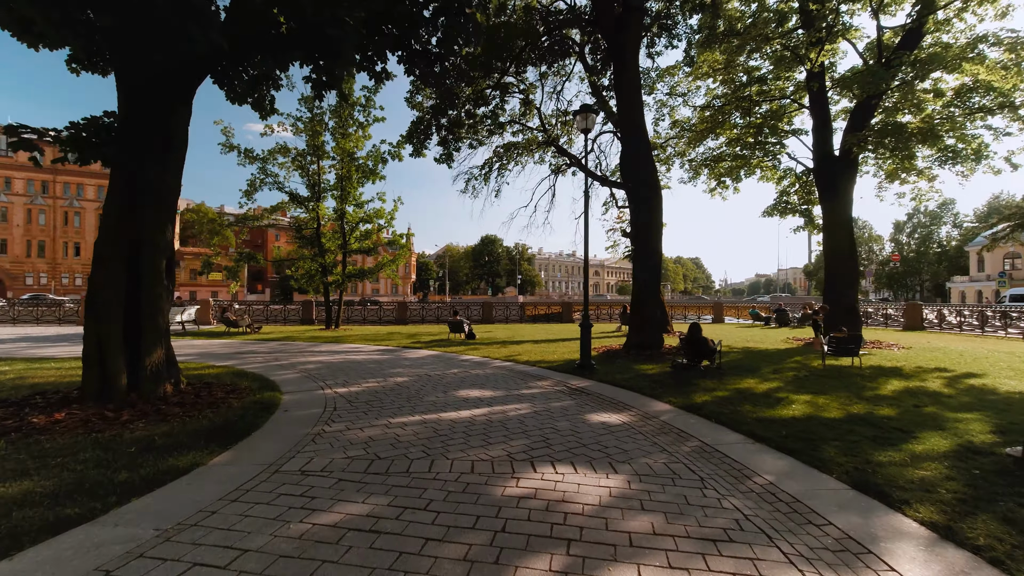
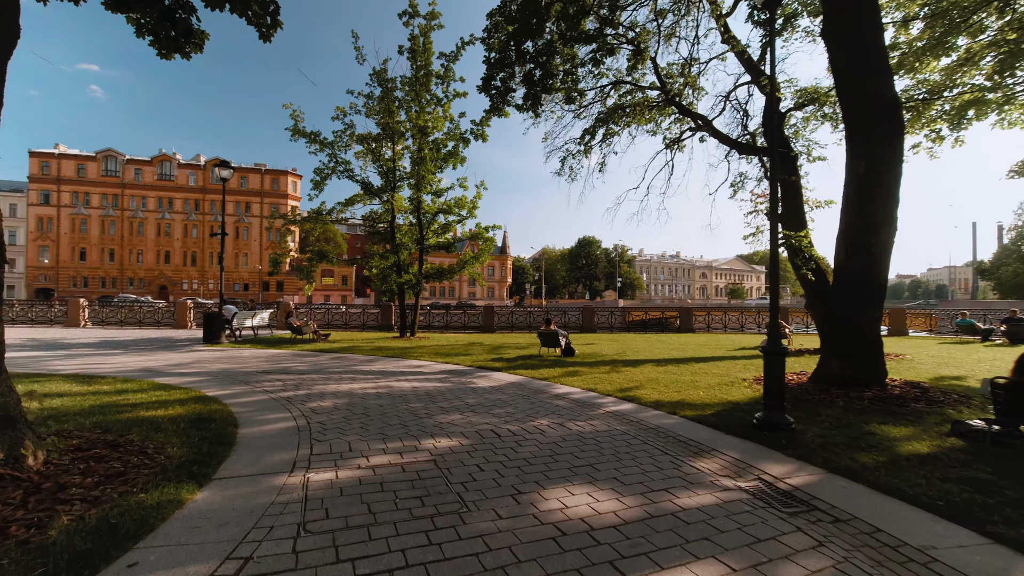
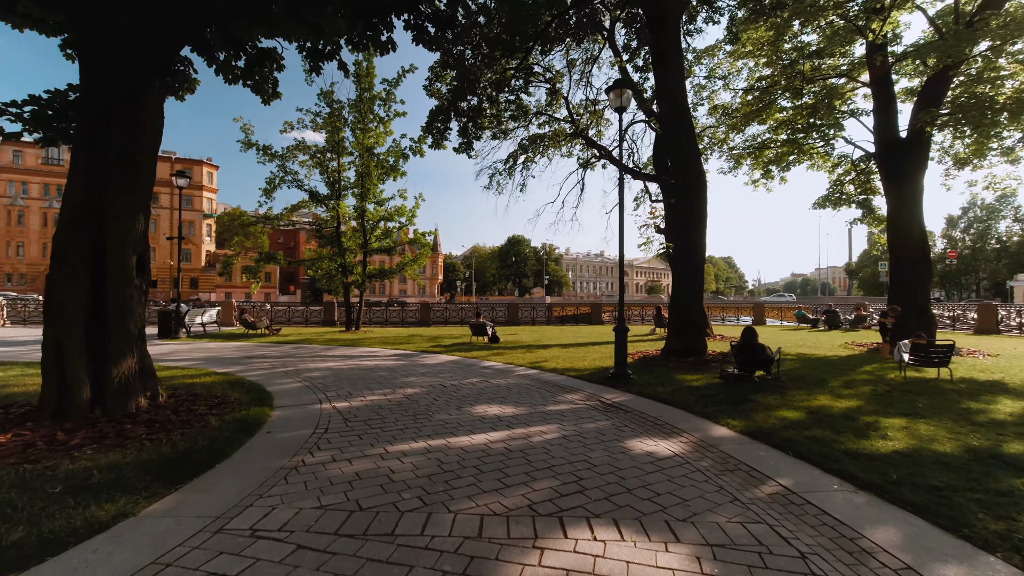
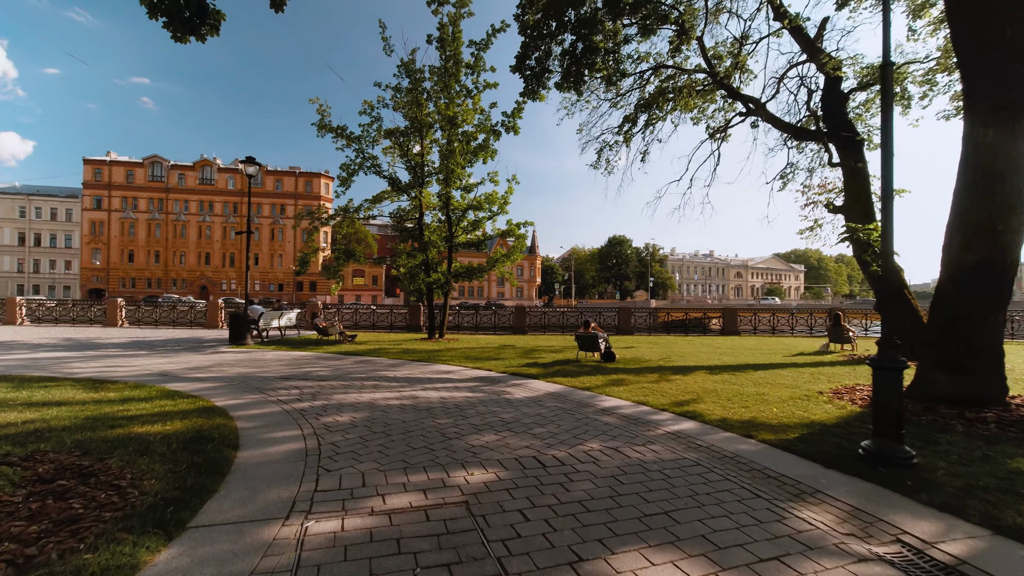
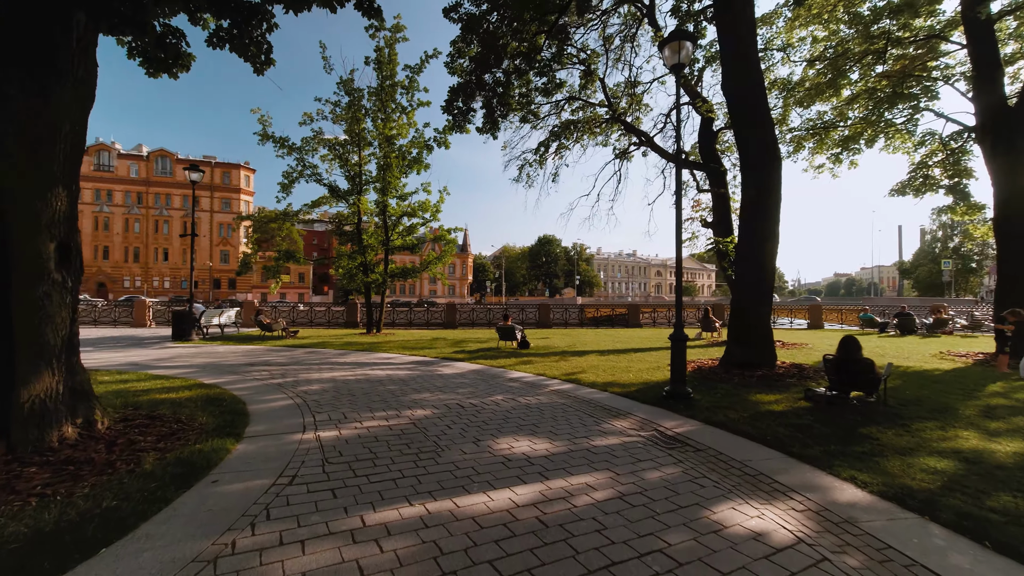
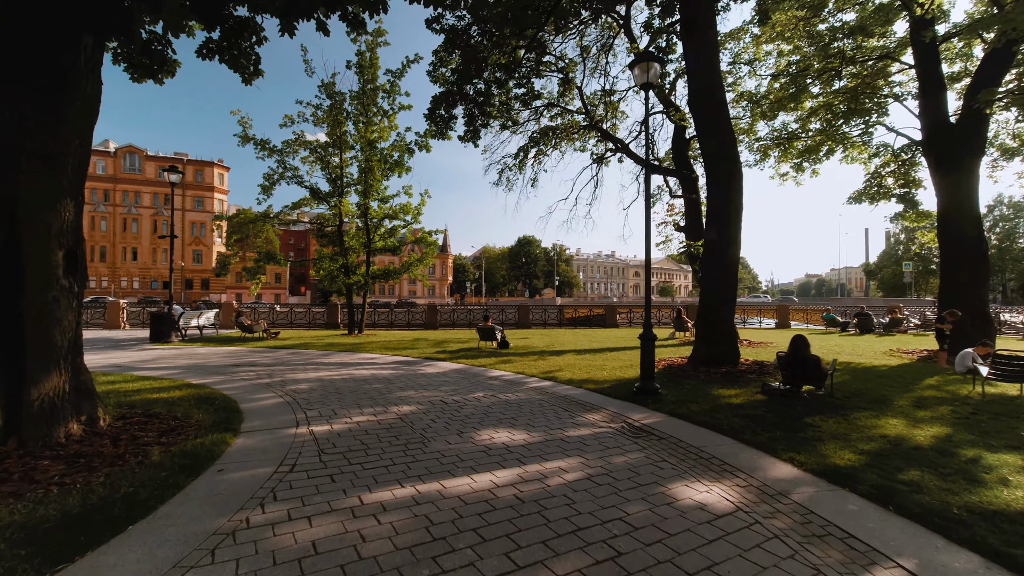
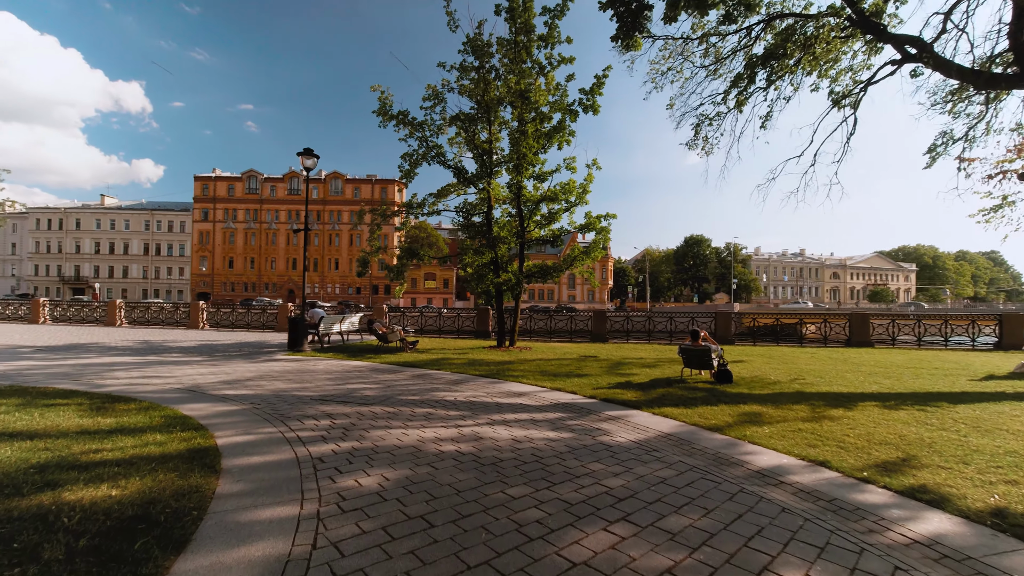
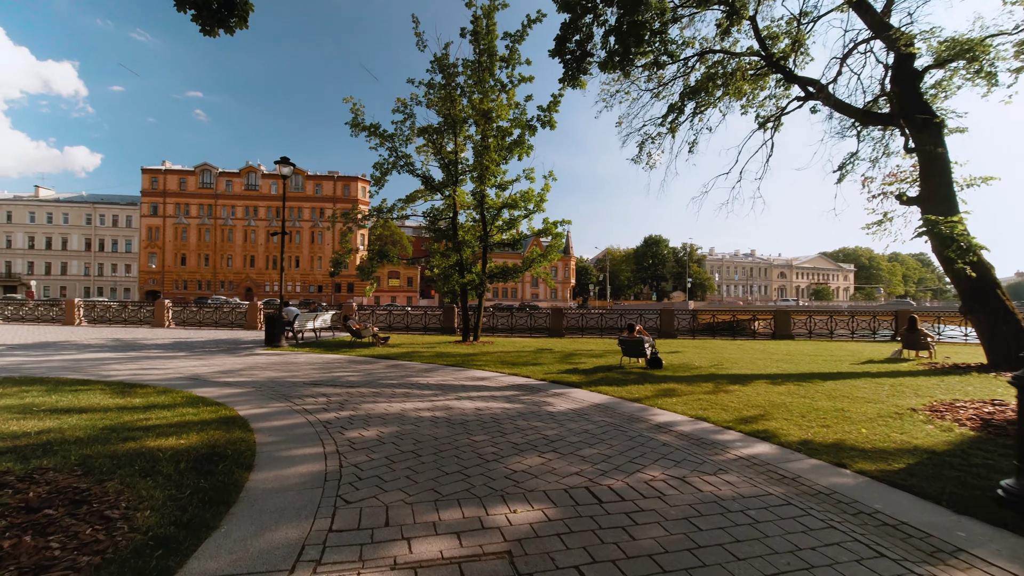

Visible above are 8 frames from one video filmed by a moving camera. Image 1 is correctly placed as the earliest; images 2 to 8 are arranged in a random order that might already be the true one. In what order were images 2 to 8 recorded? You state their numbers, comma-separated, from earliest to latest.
3, 6, 5, 2, 4, 8, 7
